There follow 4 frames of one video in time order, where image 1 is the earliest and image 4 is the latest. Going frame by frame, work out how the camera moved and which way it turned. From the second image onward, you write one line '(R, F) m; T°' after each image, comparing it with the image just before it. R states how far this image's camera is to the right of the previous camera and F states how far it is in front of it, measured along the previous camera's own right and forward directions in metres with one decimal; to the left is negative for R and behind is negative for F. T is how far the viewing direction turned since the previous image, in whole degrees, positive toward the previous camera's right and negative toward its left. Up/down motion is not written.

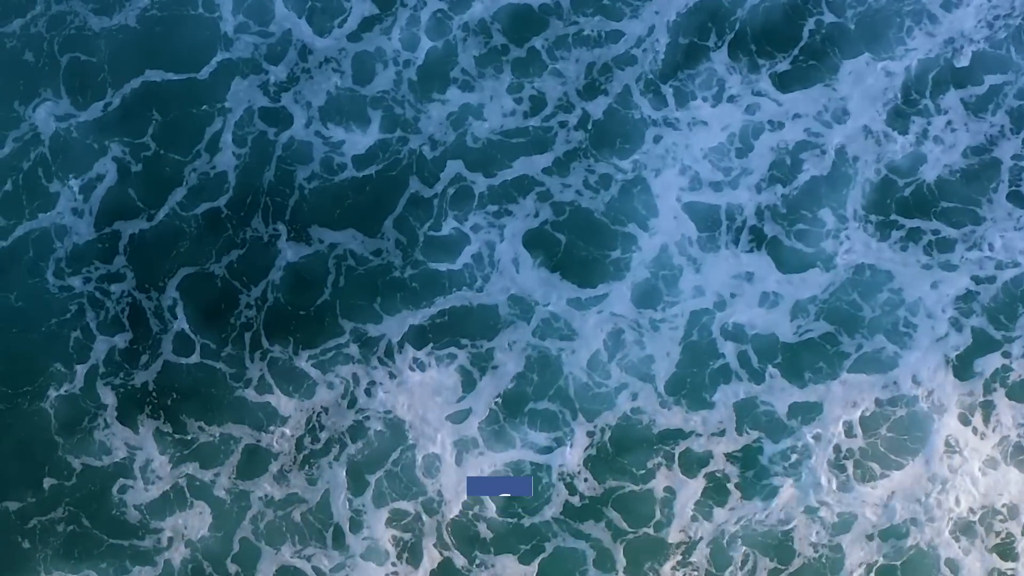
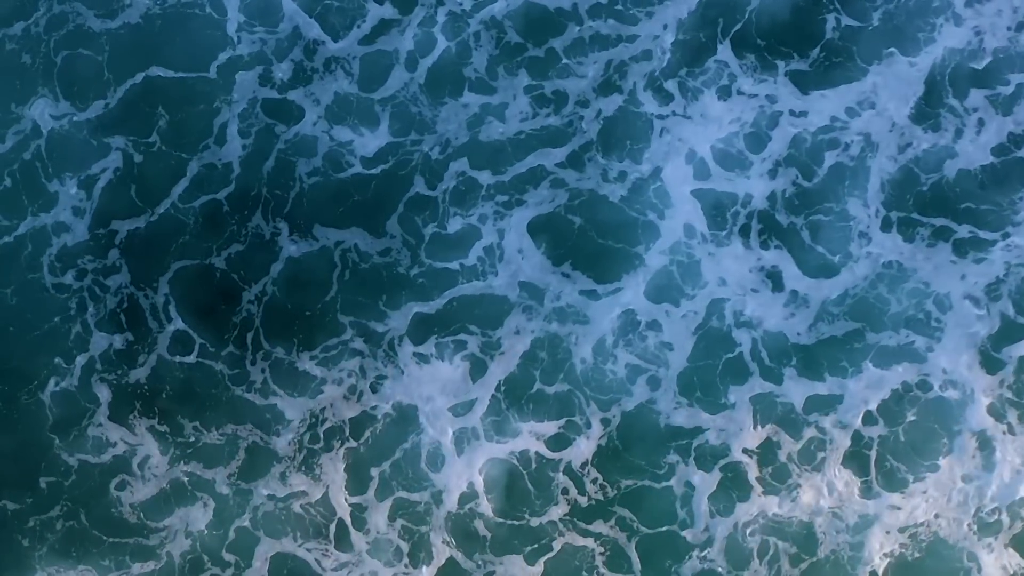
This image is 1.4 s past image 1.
(-1.1, +0.1) m; 0°
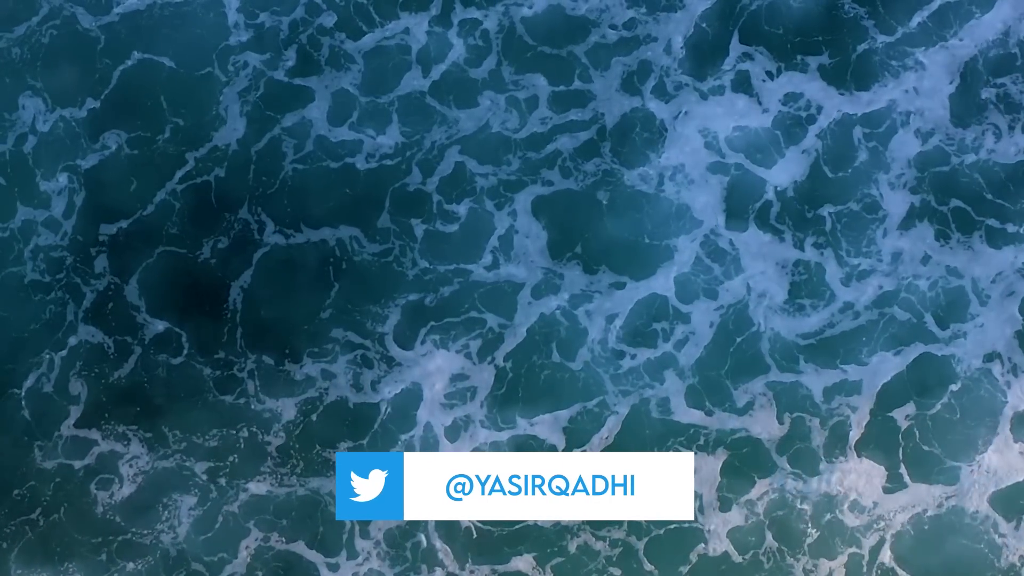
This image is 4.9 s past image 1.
(-3.3, -1.2) m; +1°
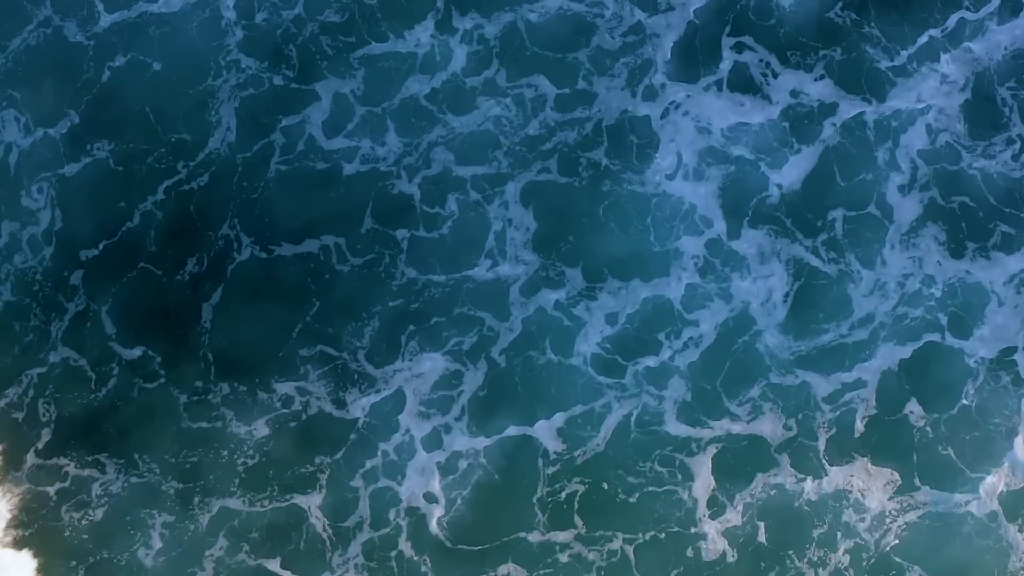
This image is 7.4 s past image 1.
(+0.8, +2.9) m; 0°
